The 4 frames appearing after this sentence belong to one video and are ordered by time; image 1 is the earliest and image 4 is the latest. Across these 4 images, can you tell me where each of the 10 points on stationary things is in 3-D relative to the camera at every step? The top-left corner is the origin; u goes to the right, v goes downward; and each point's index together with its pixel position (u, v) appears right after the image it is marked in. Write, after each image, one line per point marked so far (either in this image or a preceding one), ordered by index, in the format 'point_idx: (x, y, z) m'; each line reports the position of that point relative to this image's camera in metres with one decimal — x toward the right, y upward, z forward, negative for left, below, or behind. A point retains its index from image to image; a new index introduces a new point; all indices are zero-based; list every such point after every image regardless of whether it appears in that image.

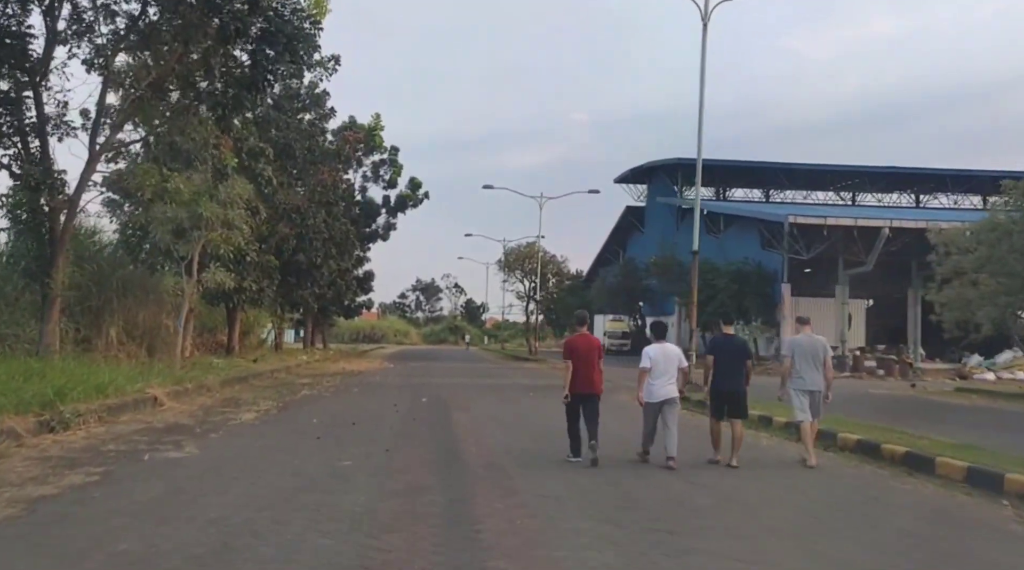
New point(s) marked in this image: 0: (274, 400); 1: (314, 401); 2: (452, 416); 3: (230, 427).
0: (-5.2, -2.5, +19.3) m
1: (-4.4, -2.6, +19.7) m
2: (-1.2, -2.4, +16.8) m
3: (-4.4, -2.2, +13.7) m
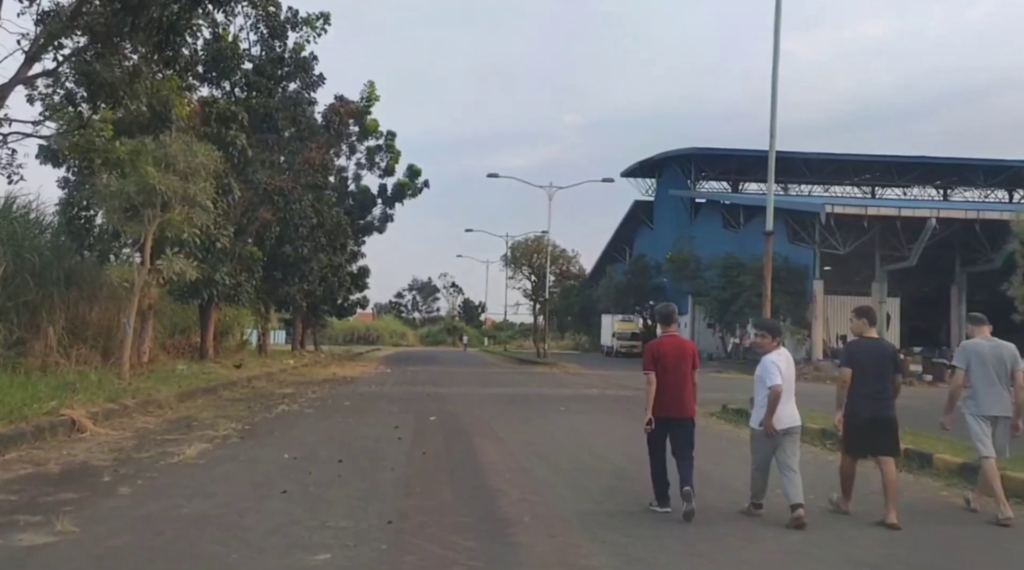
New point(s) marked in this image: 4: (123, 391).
0: (-4.6, -2.3, +15.1) m
1: (-3.8, -2.4, +15.4) m
2: (-0.6, -2.2, +12.6) m
3: (-3.8, -2.0, +9.5) m
4: (-6.9, -1.9, +15.8) m
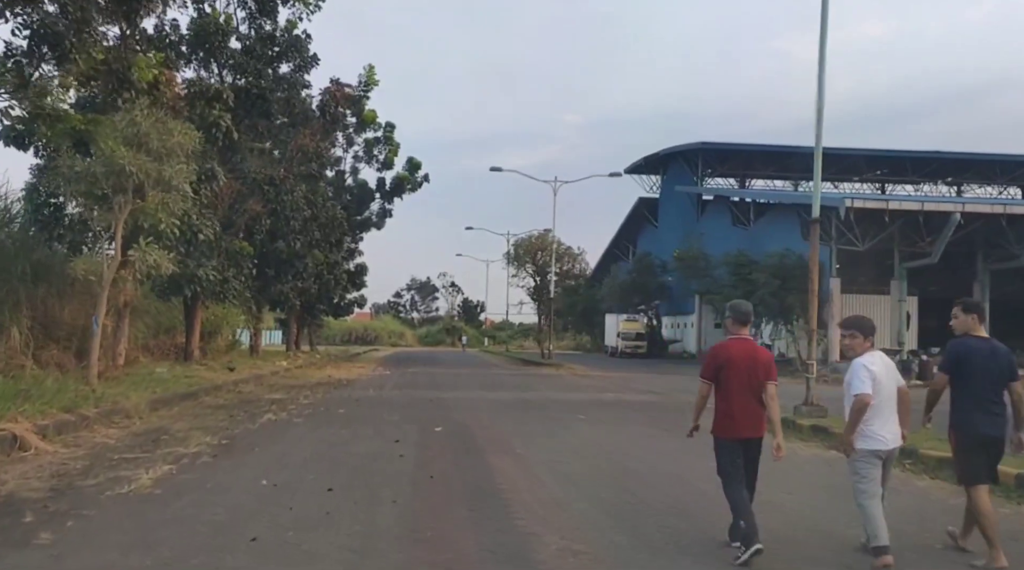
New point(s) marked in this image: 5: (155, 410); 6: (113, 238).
0: (-4.4, -2.2, +13.2) m
1: (-3.6, -2.3, +13.5) m
2: (-0.3, -2.1, +10.7) m
3: (-3.5, -1.9, +7.6) m
4: (-6.7, -1.8, +13.9) m
5: (-6.2, -2.2, +15.4) m
6: (-7.6, +0.9, +16.8) m
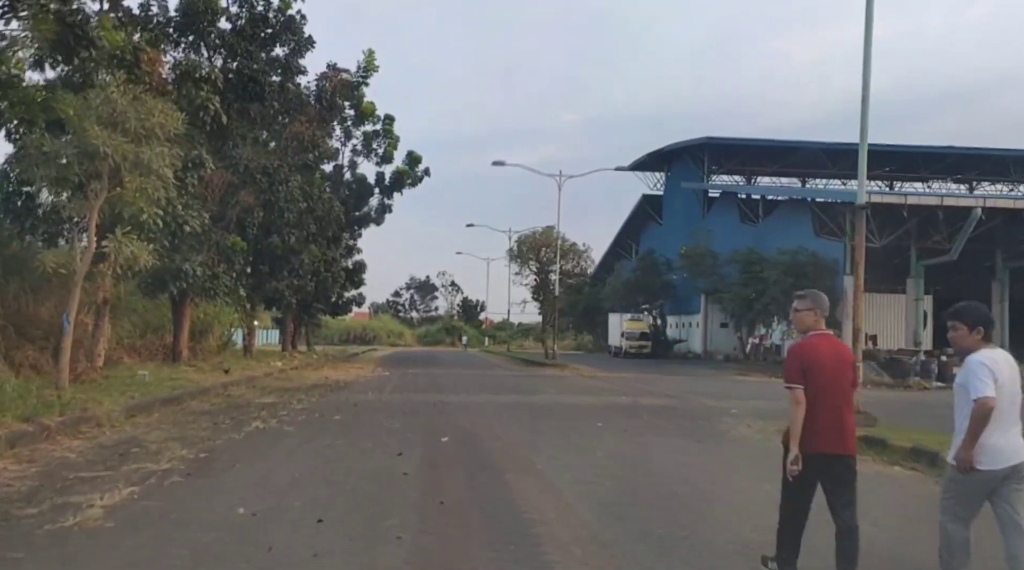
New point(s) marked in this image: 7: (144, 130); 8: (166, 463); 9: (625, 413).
0: (-4.2, -2.1, +11.7) m
1: (-3.4, -2.2, +12.1) m
2: (-0.1, -2.0, +9.2) m
3: (-3.3, -1.8, +6.1) m
4: (-6.5, -1.7, +12.4) m
5: (-6.0, -2.1, +14.0) m
6: (-7.3, +1.0, +15.3) m
7: (-6.2, +2.6, +14.9) m
8: (-3.8, -2.0, +9.8) m
9: (+2.4, -2.7, +18.6) m
